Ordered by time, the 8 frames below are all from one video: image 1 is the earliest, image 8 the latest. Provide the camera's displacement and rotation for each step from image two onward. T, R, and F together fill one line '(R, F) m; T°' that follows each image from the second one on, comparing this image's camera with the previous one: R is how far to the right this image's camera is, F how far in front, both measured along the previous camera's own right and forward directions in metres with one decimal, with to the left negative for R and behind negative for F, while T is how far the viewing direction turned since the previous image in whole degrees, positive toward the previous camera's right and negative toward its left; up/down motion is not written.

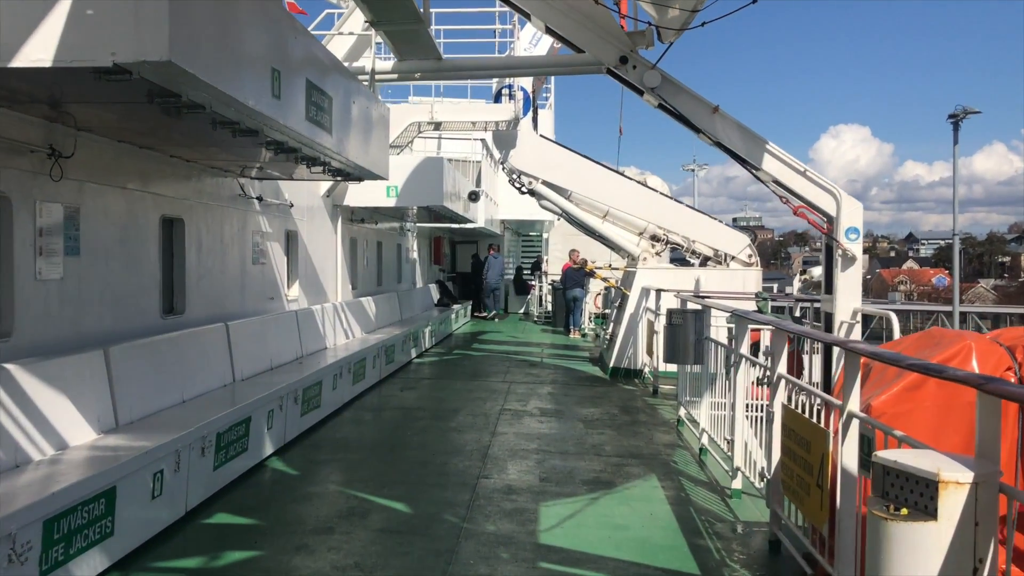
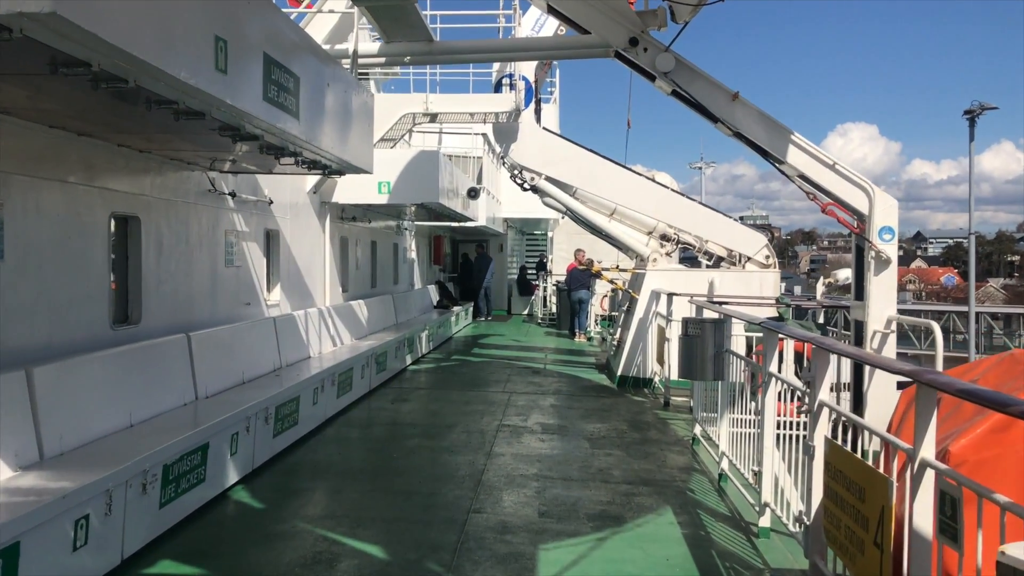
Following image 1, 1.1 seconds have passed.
(0.0, +0.6) m; 0°
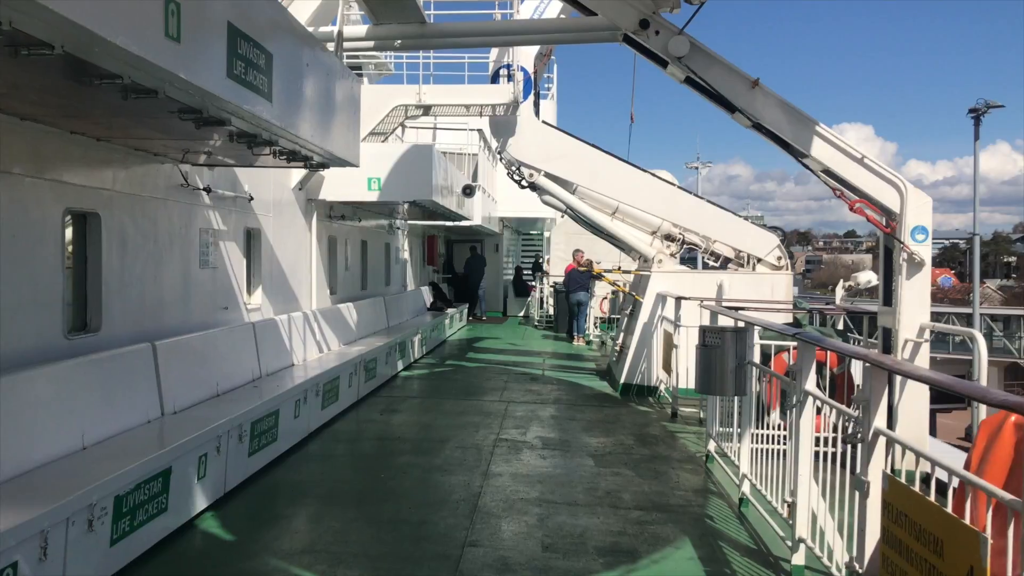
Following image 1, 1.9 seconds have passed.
(0.0, +0.5) m; 0°
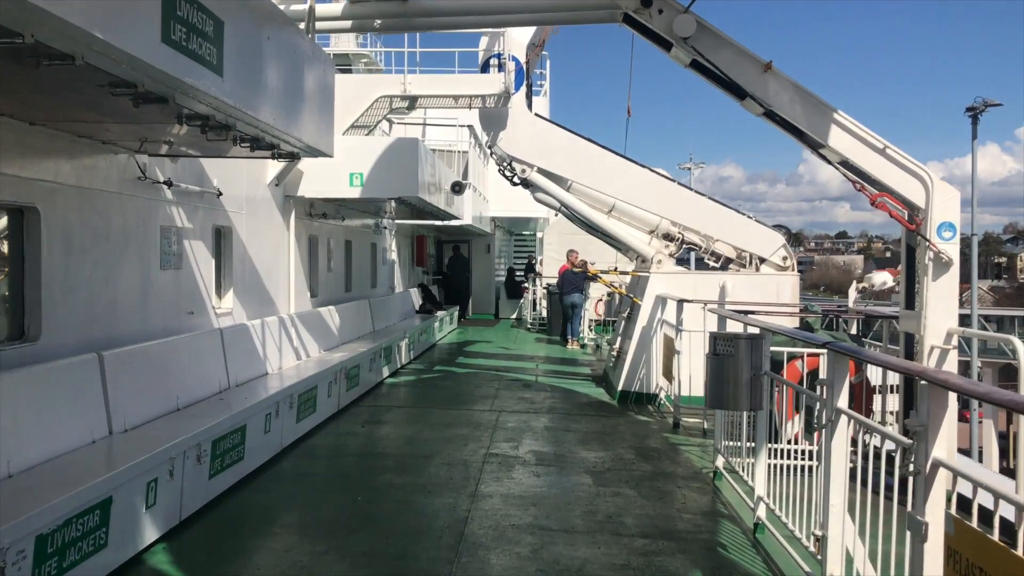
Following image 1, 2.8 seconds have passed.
(0.0, +0.5) m; 0°
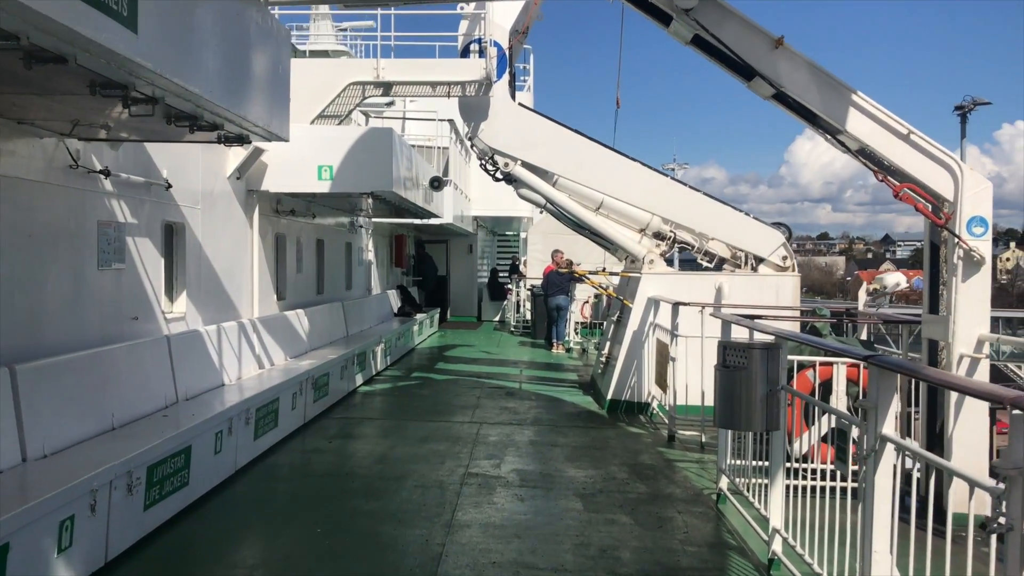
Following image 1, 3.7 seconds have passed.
(0.0, +0.5) m; +1°
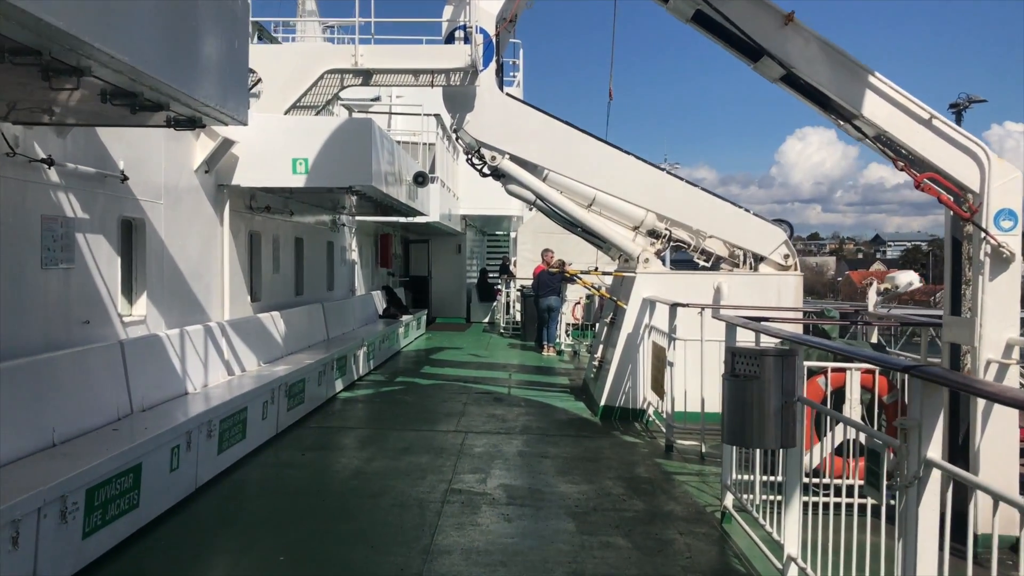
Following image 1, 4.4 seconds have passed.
(0.0, +0.4) m; 0°
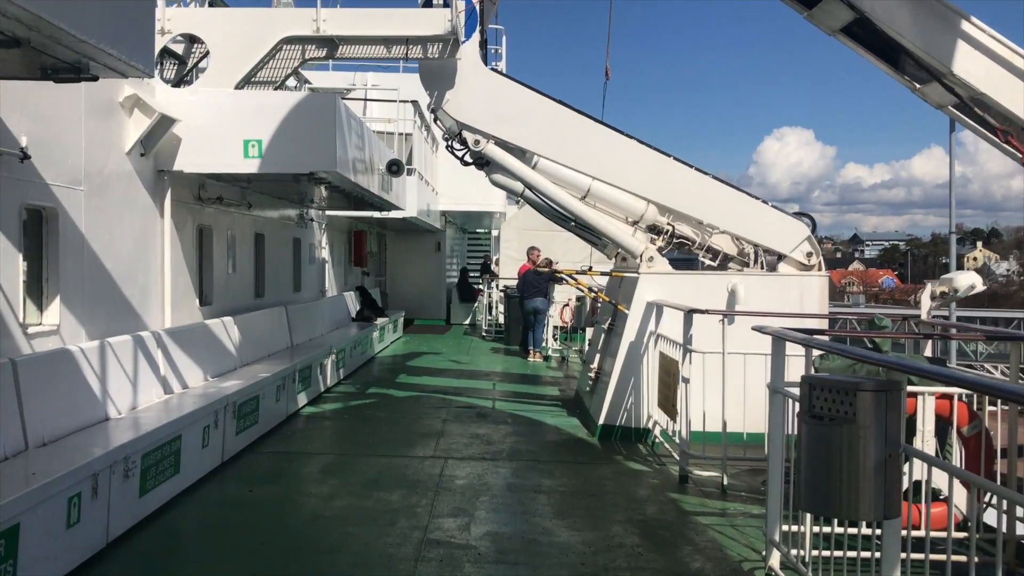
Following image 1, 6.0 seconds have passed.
(0.0, +0.9) m; +1°
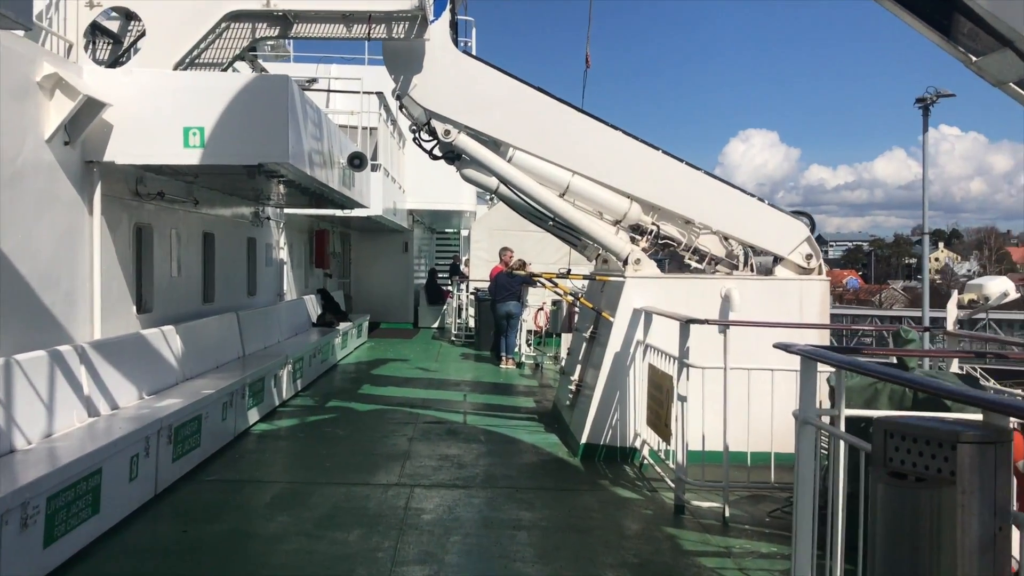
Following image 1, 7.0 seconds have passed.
(0.0, +0.6) m; +2°
